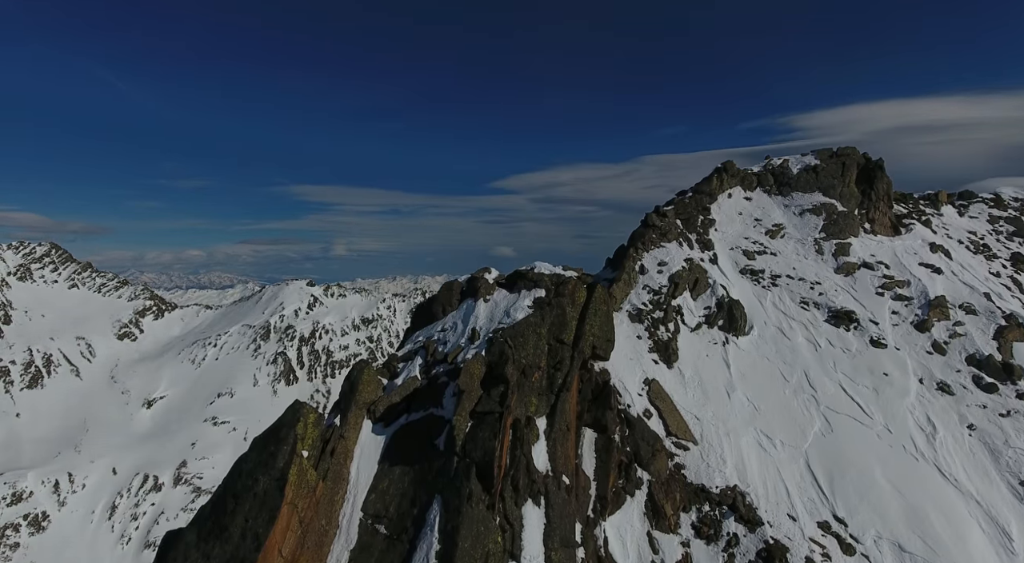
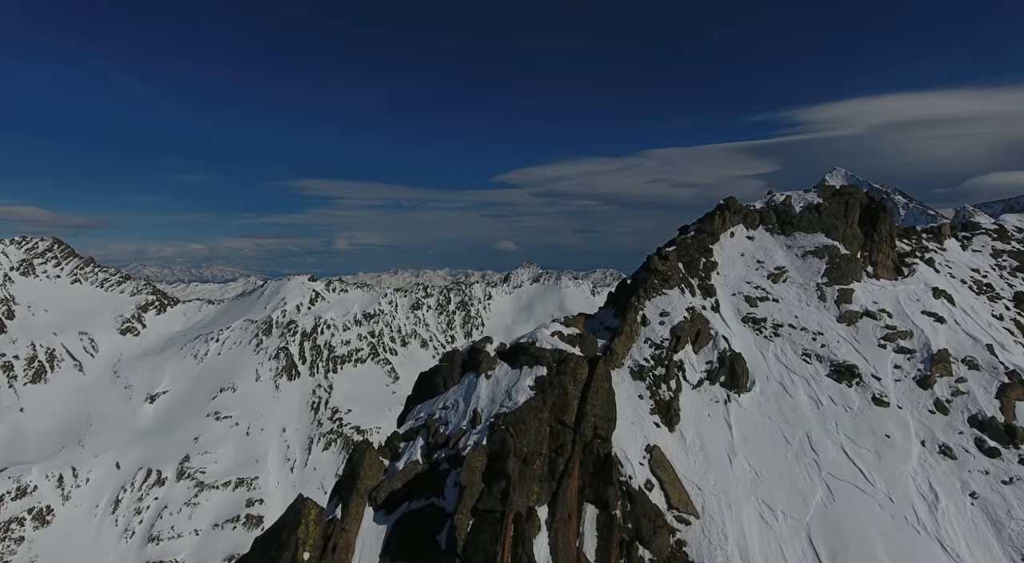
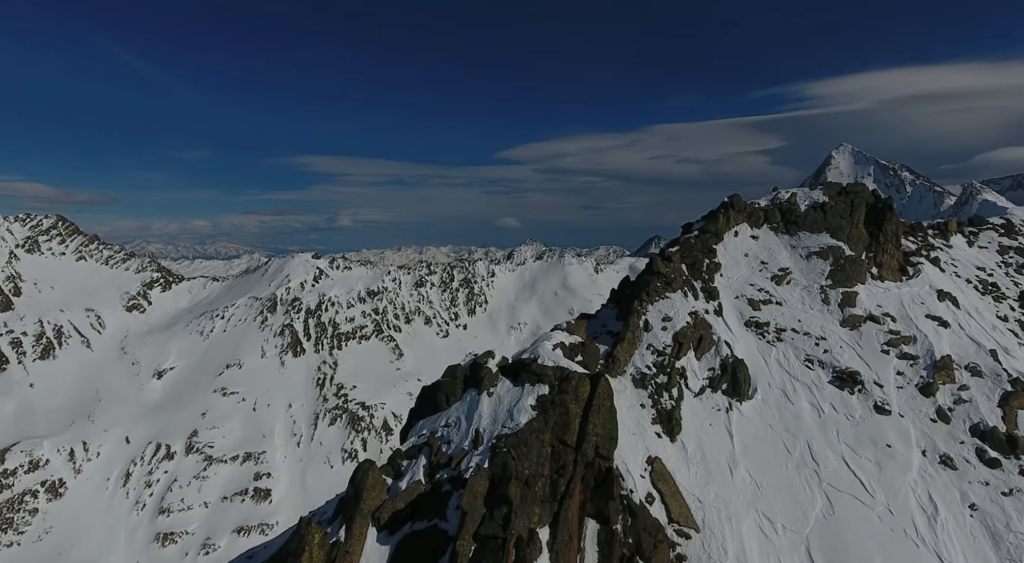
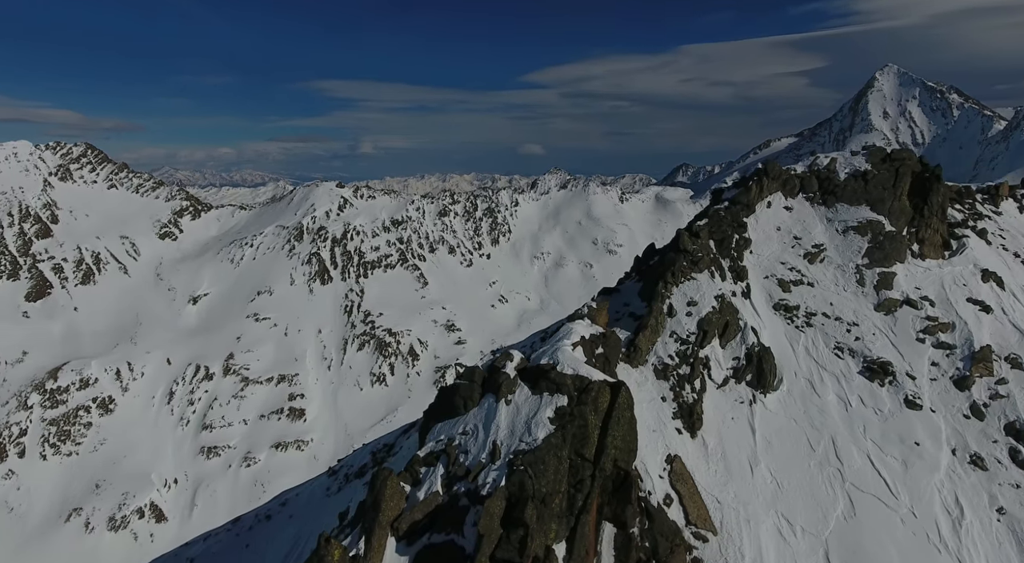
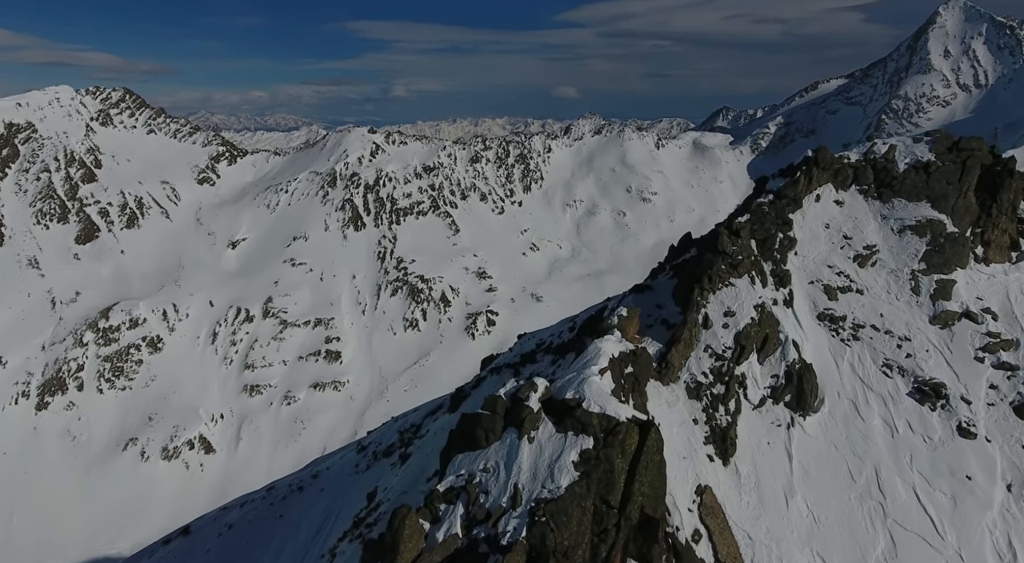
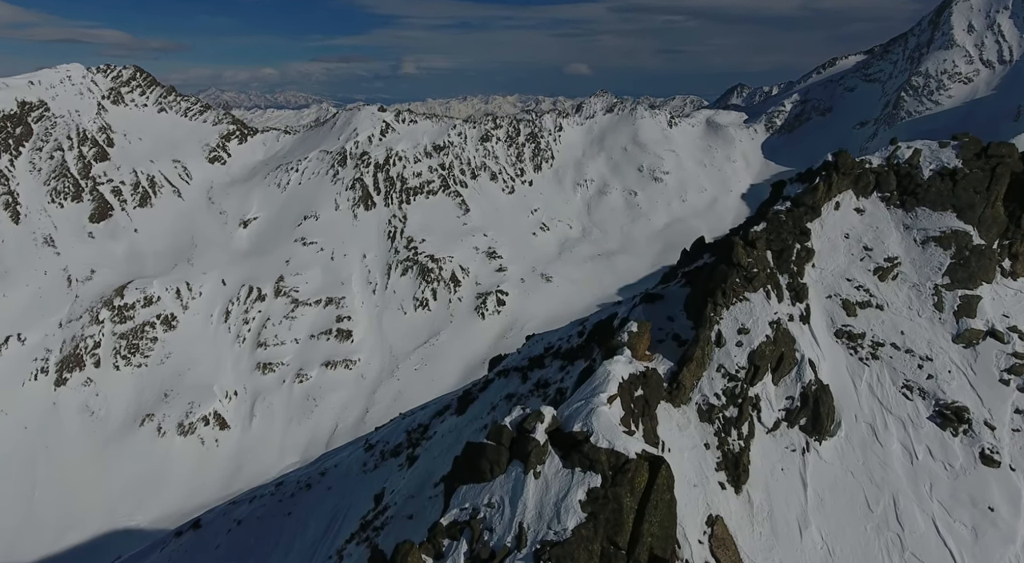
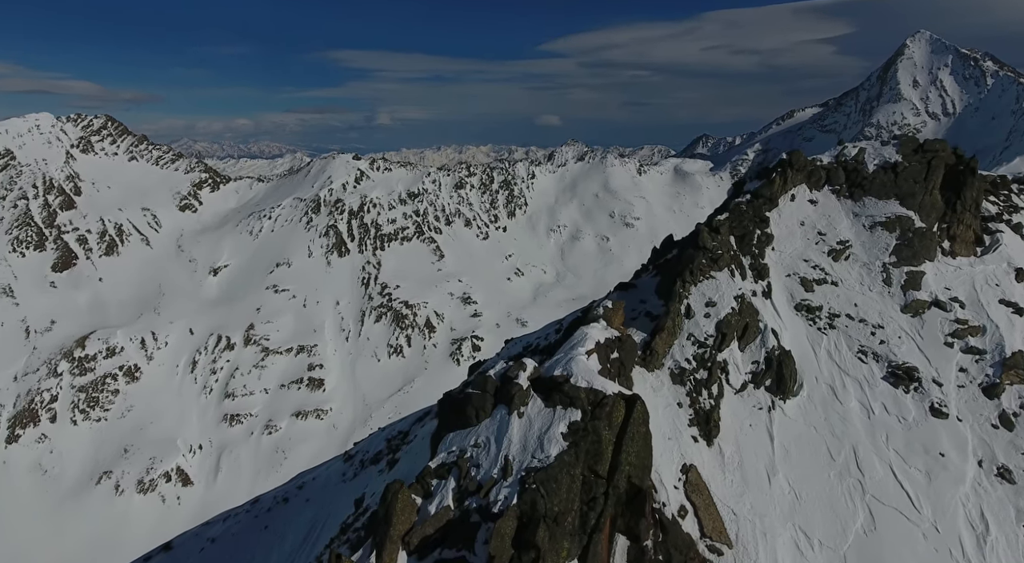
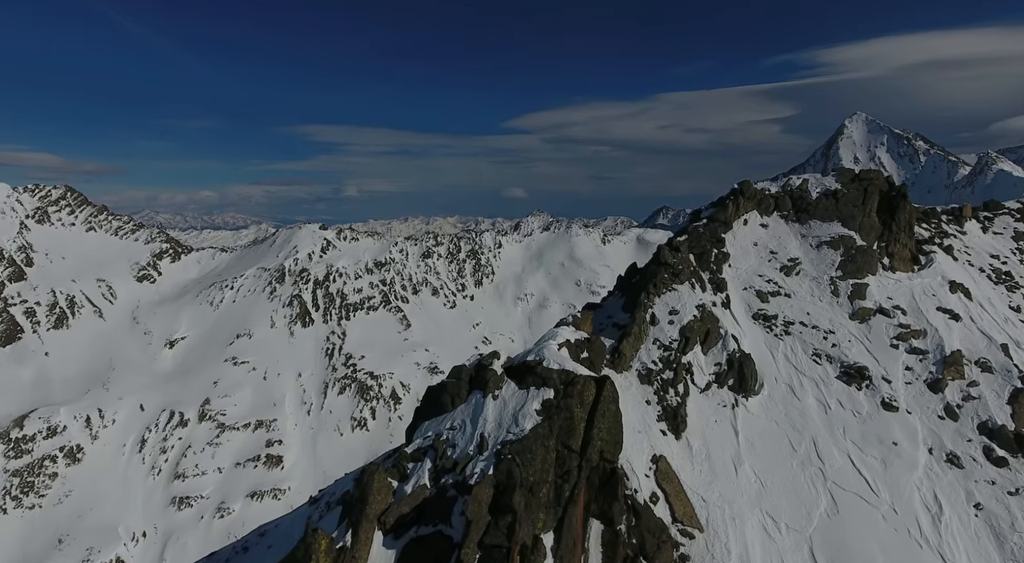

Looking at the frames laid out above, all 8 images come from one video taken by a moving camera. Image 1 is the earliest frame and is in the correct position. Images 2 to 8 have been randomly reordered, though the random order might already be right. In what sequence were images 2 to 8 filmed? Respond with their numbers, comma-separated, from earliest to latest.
2, 3, 8, 4, 7, 5, 6
